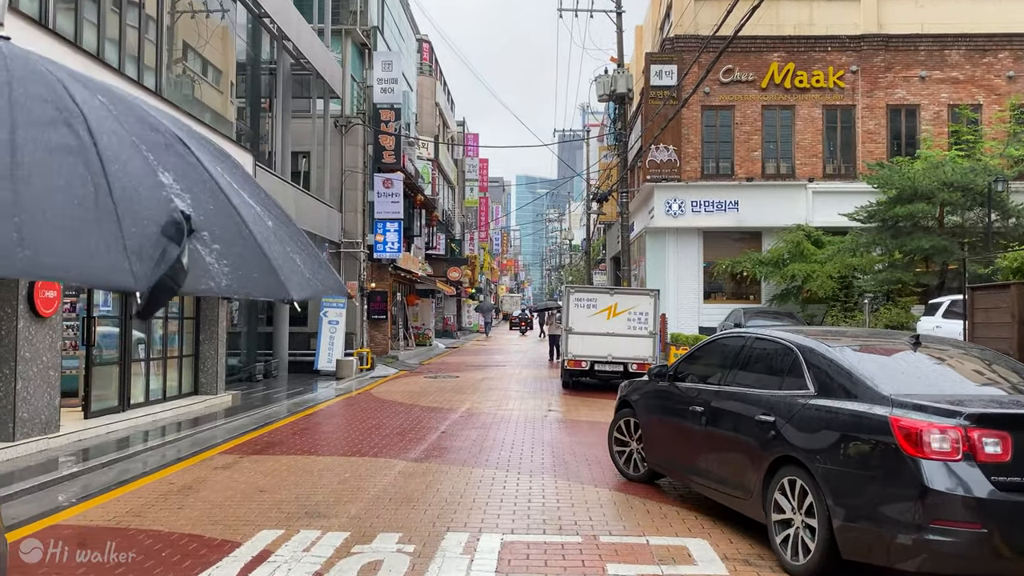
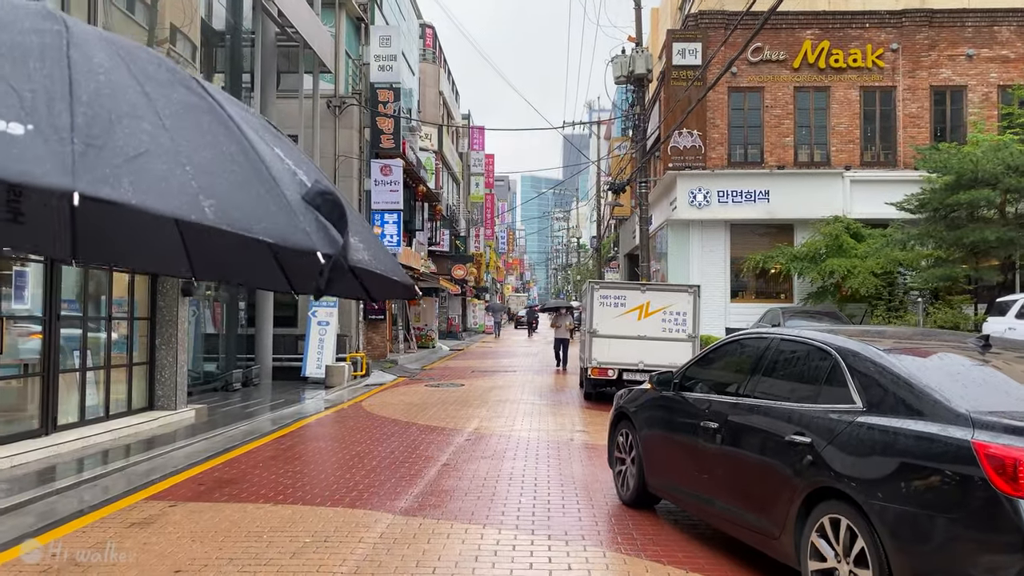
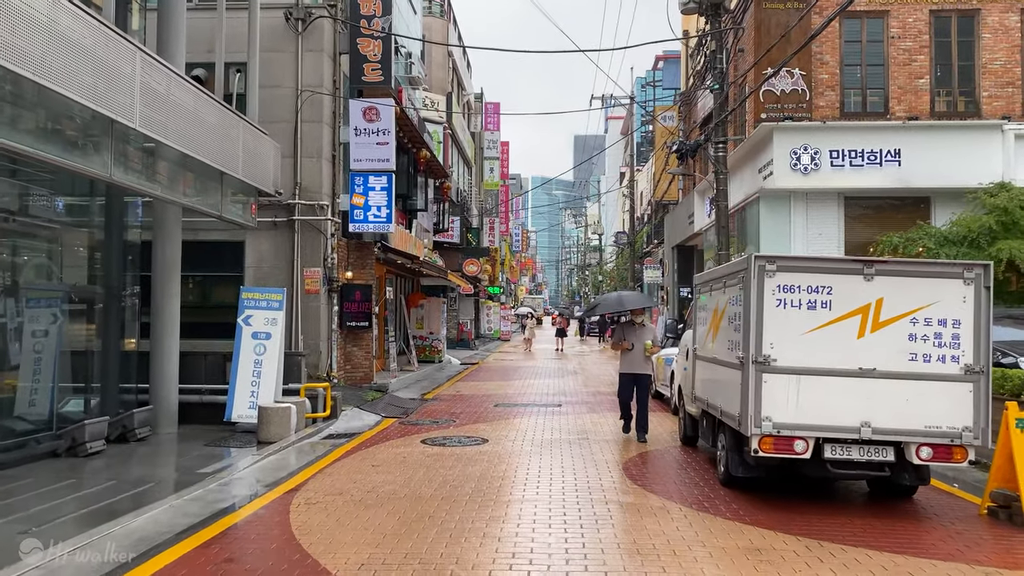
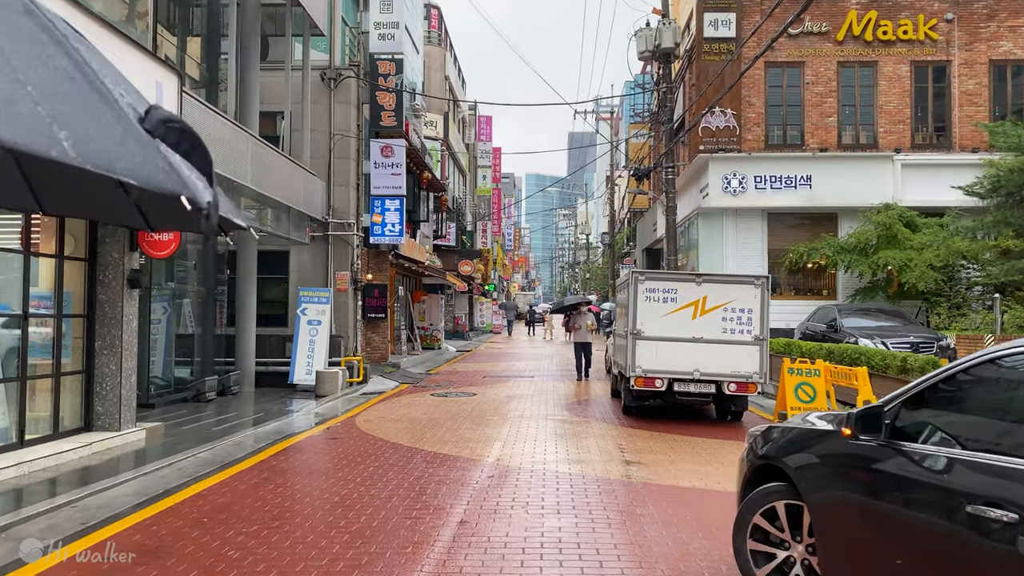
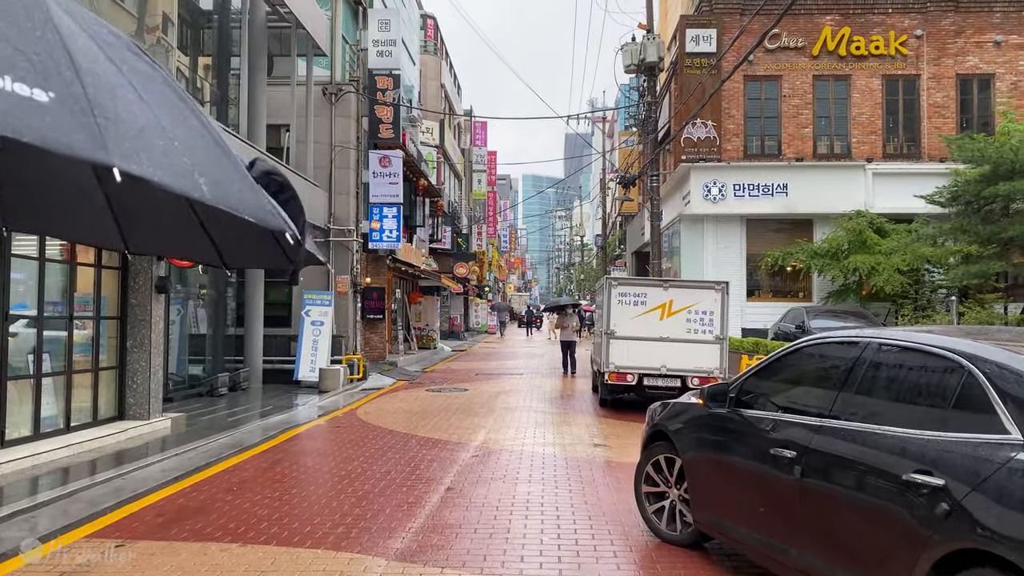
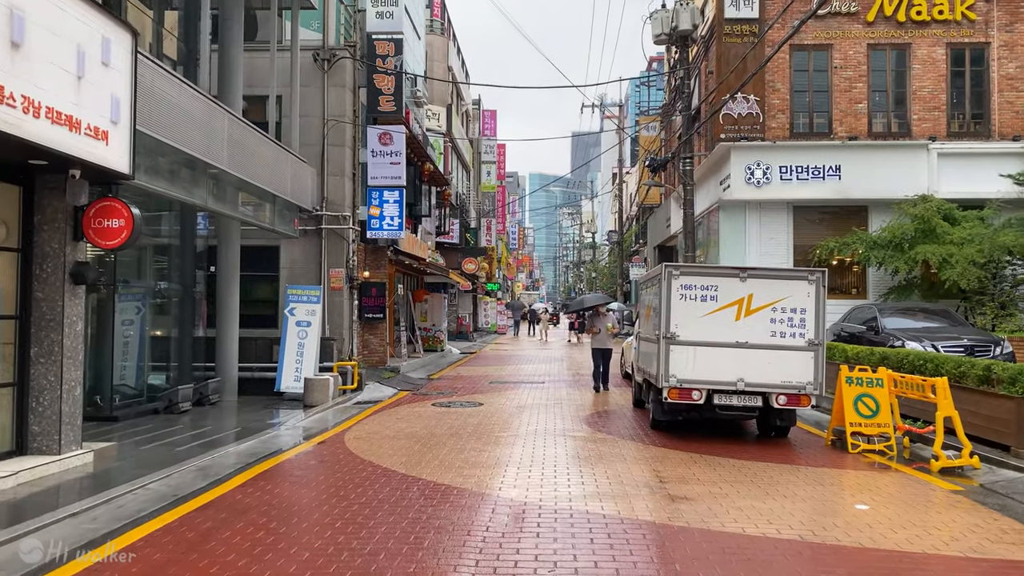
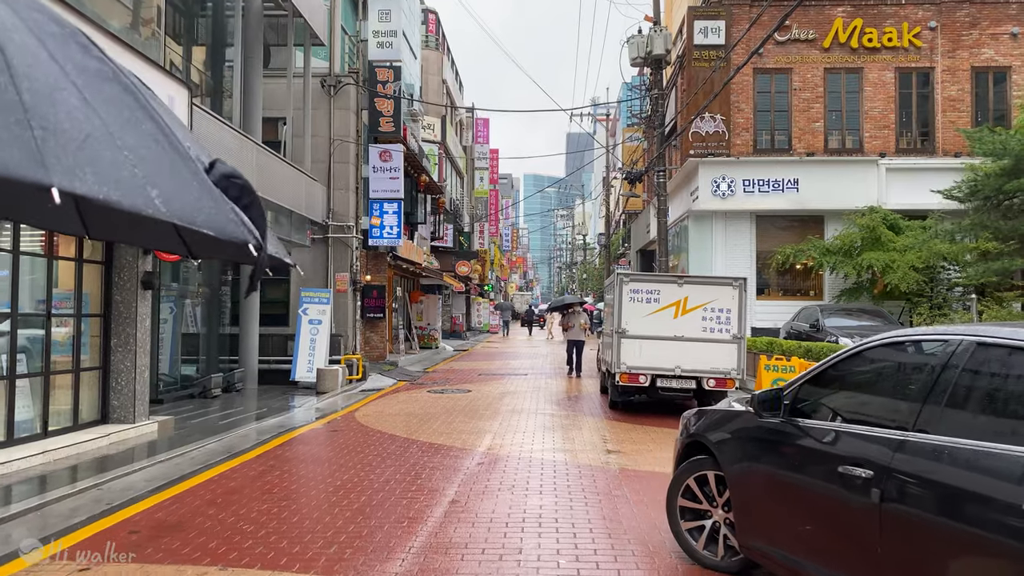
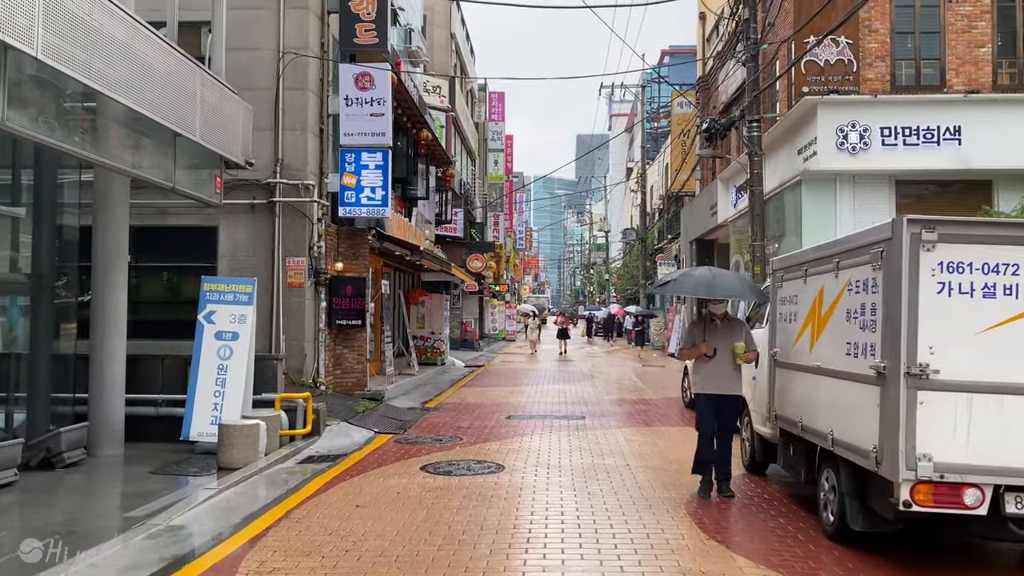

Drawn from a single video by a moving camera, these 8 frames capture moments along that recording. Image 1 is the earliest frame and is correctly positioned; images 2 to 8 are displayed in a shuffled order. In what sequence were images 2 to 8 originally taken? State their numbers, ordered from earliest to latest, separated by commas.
2, 5, 7, 4, 6, 3, 8
